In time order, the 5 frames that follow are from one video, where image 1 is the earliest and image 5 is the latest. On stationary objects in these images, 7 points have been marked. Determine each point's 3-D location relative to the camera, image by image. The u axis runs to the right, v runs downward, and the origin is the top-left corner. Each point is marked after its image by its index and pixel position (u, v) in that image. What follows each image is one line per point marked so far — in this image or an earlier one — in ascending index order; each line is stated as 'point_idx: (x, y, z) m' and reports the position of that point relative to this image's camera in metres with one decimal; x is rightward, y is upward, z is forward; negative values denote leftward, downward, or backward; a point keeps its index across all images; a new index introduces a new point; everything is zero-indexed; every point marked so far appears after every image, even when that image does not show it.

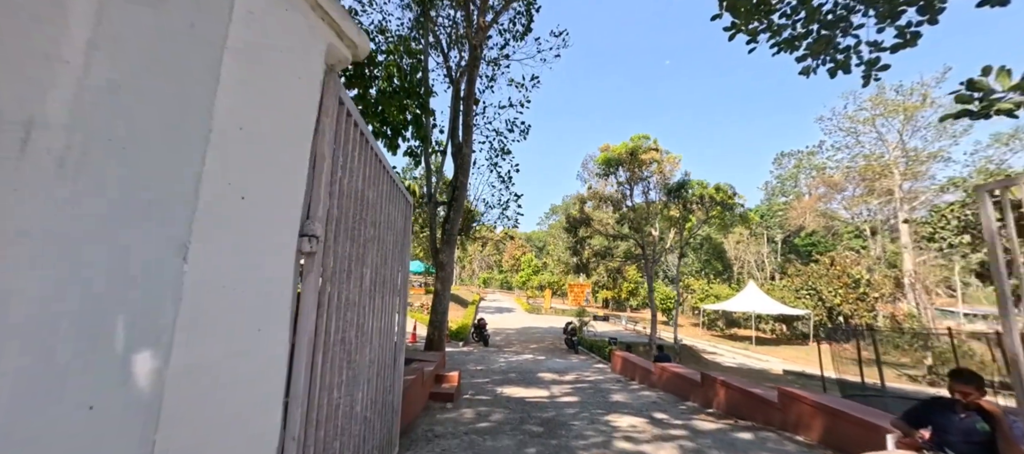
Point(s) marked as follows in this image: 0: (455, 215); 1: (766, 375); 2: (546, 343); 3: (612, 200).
0: (-1.2, +0.3, +8.4) m
1: (+10.6, -6.2, +16.8) m
2: (+1.4, -4.9, +17.1) m
3: (+4.9, +1.3, +19.8) m
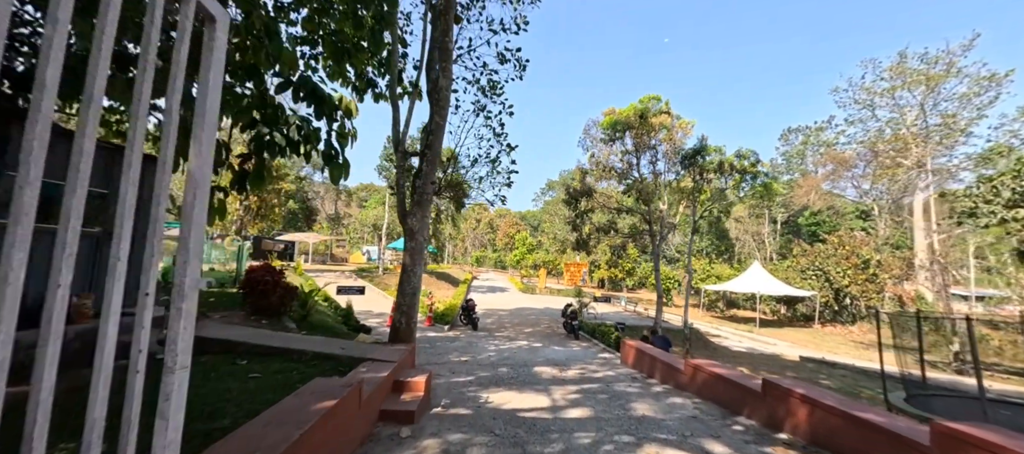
0: (-1.3, +1.0, +6.5) m
1: (+10.3, -5.1, +15.3) m
2: (+1.1, -3.8, +15.4) m
3: (+4.6, +2.5, +17.9) m
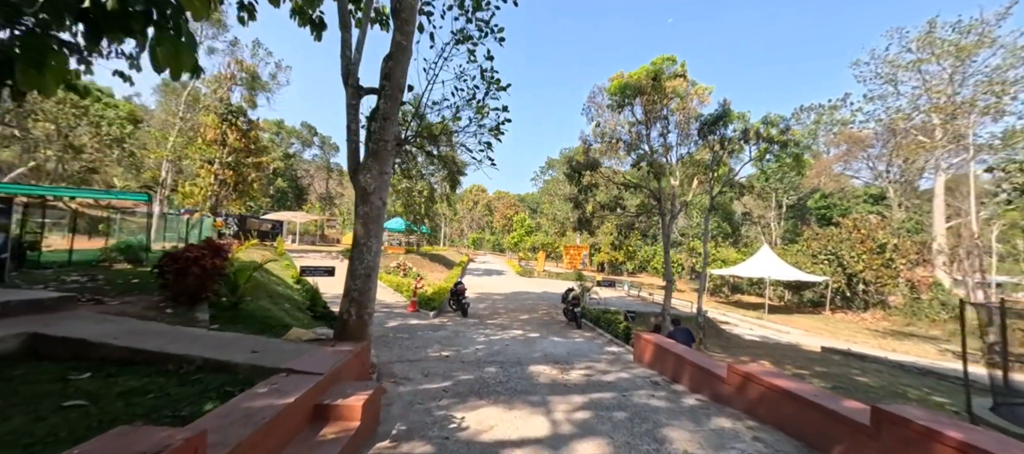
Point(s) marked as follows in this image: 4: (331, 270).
0: (-1.5, +1.4, +4.8) m
1: (+10.1, -4.4, +13.9) m
2: (+0.9, -3.0, +13.9) m
3: (+4.5, +3.4, +16.1) m
4: (-4.6, -1.1, +10.2) m
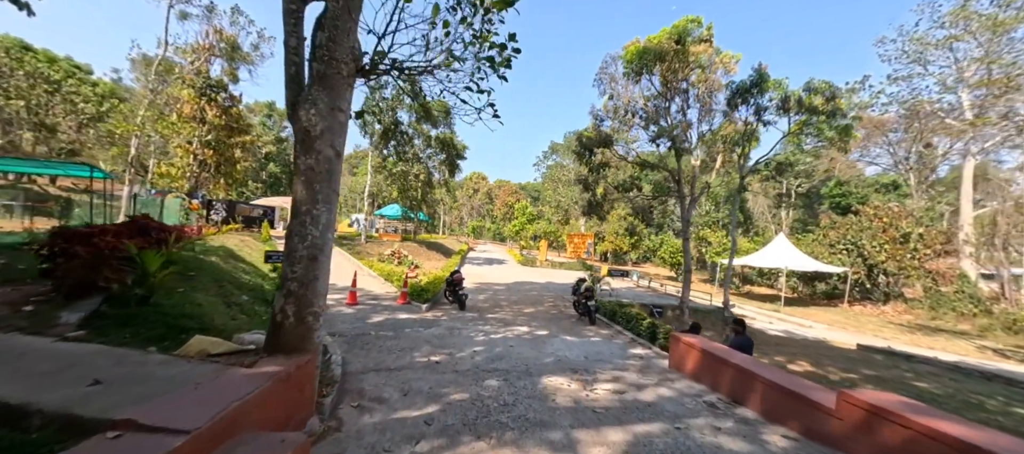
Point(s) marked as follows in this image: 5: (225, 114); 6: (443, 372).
0: (-1.4, +1.8, +3.3) m
1: (+10.2, -3.9, +12.5) m
2: (+1.0, -2.4, +12.4) m
3: (+4.6, +4.0, +14.5) m
4: (-4.5, -0.6, +8.7) m
5: (-13.6, +5.3, +18.9) m
6: (-0.9, -1.9, +5.3) m
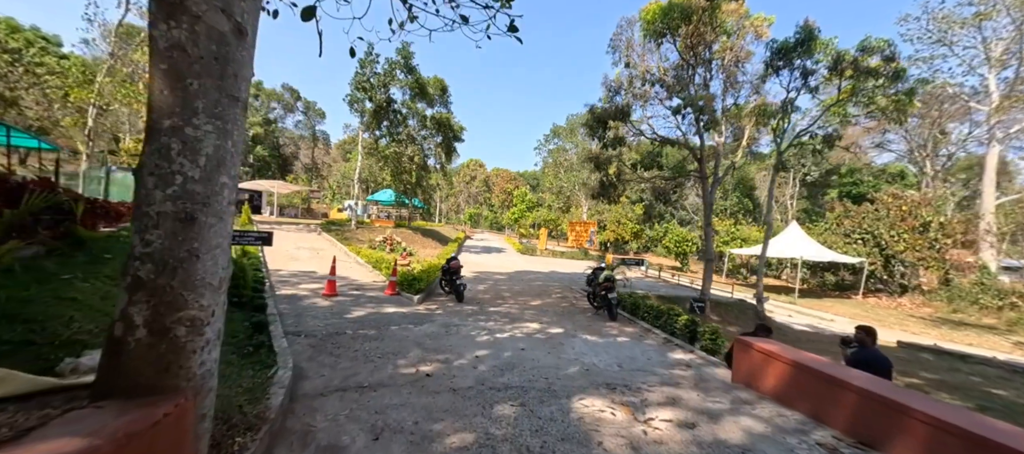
0: (-1.1, +2.1, +1.7) m
1: (+10.3, -3.4, +11.2) m
2: (+1.2, -1.9, +11.0) m
3: (+4.8, +4.5, +13.0) m
4: (-4.3, -0.2, +7.2) m
5: (-13.5, +6.1, +17.2) m
6: (-0.7, -1.6, +3.9) m
